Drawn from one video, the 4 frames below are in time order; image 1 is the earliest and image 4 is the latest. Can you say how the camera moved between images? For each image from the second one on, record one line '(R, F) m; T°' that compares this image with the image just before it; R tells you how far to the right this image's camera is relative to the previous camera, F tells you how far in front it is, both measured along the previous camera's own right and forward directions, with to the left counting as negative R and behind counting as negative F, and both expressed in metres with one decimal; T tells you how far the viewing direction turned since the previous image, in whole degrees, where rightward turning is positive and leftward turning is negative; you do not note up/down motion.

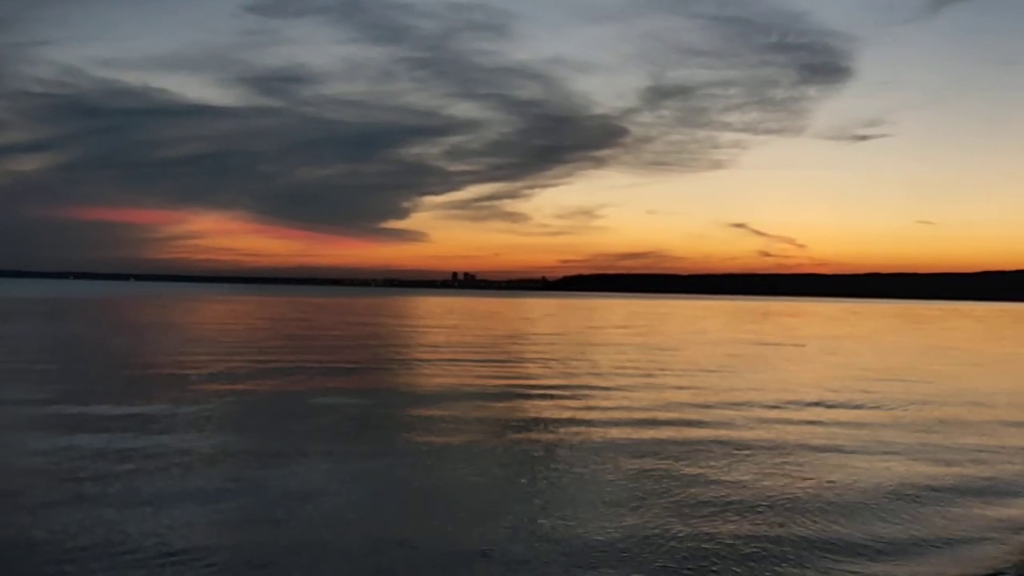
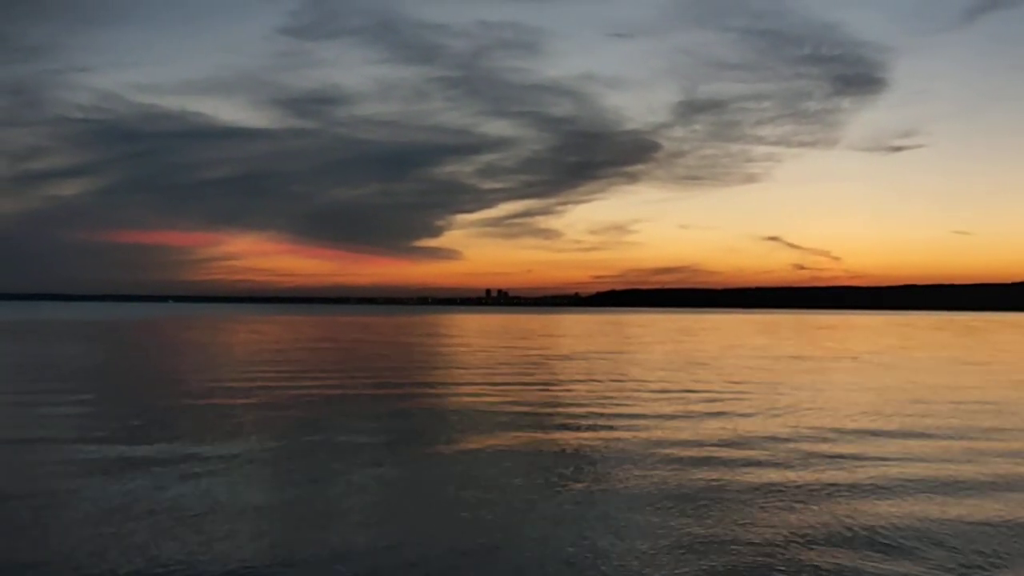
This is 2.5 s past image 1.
(-0.3, +0.9) m; -2°
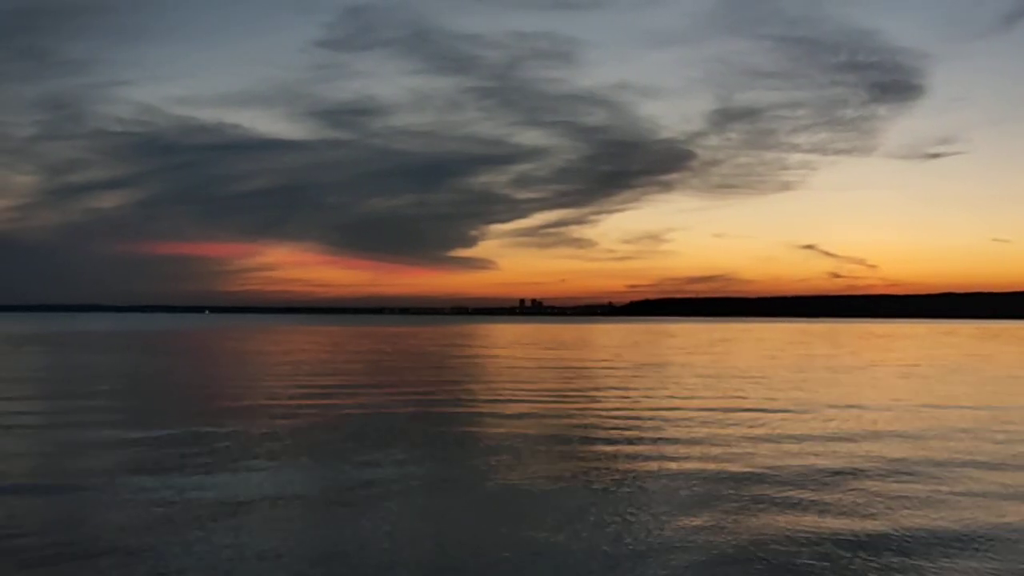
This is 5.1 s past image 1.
(-0.8, +0.9) m; -2°
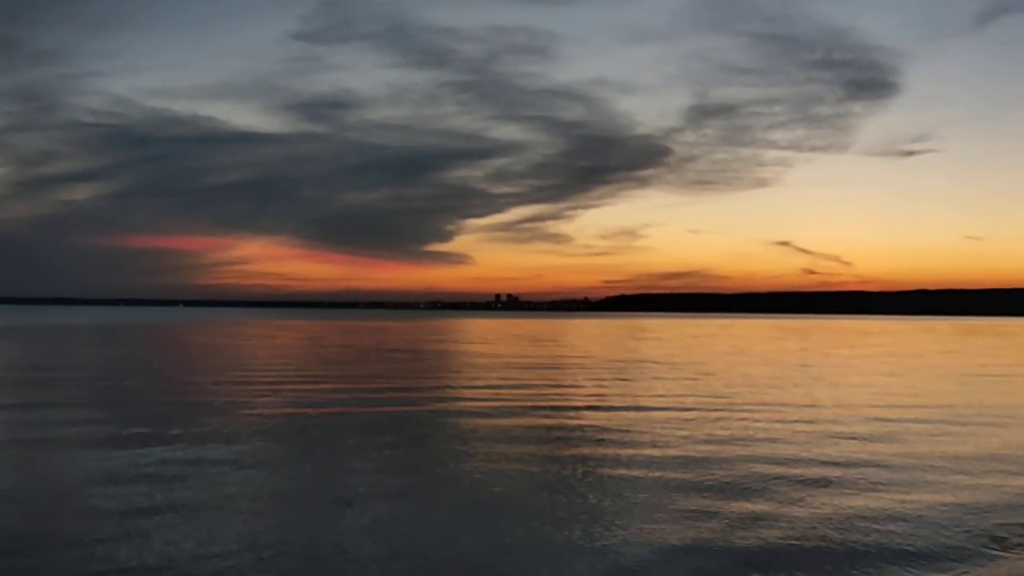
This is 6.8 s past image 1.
(+0.2, 0.0) m; +1°
